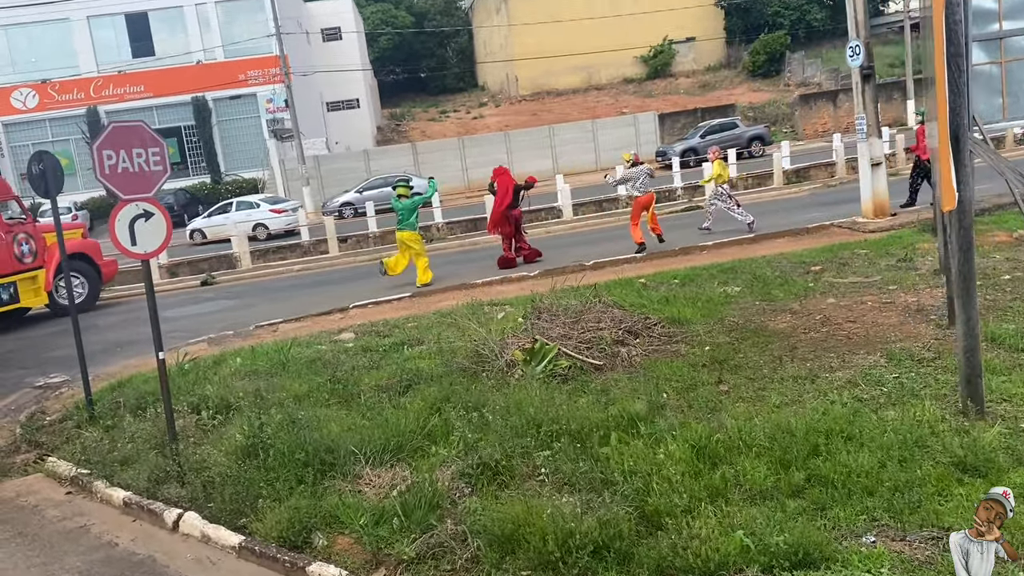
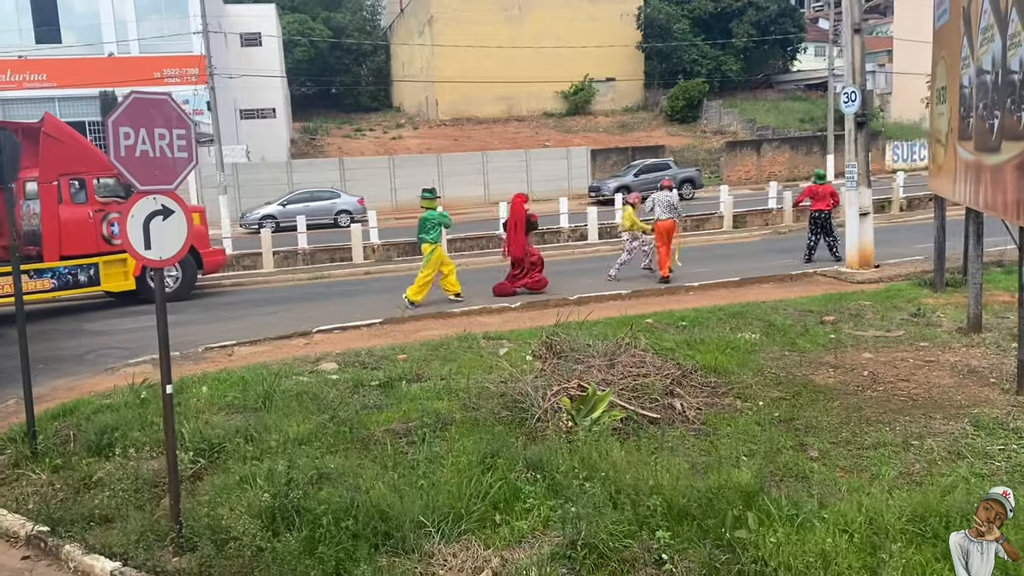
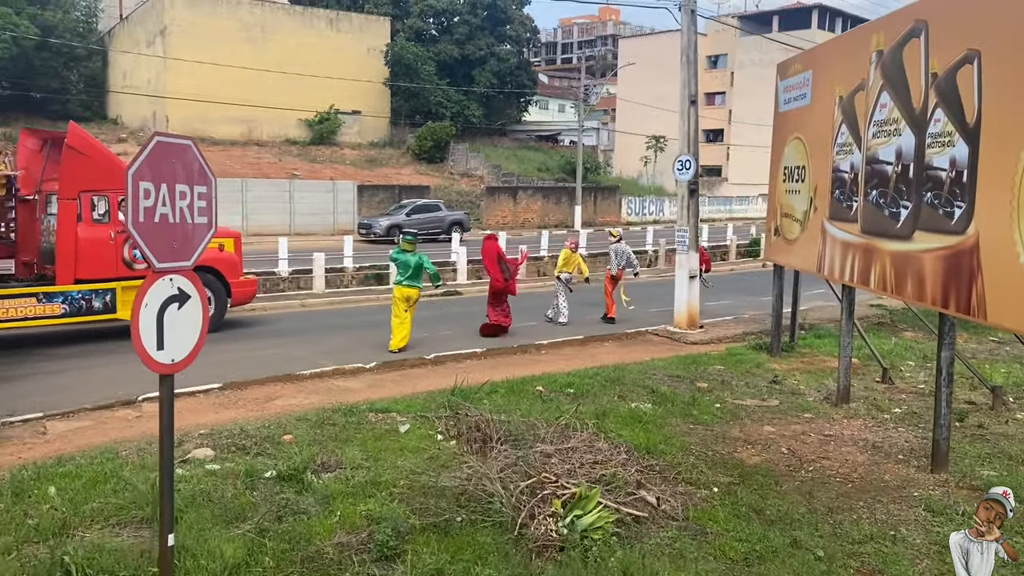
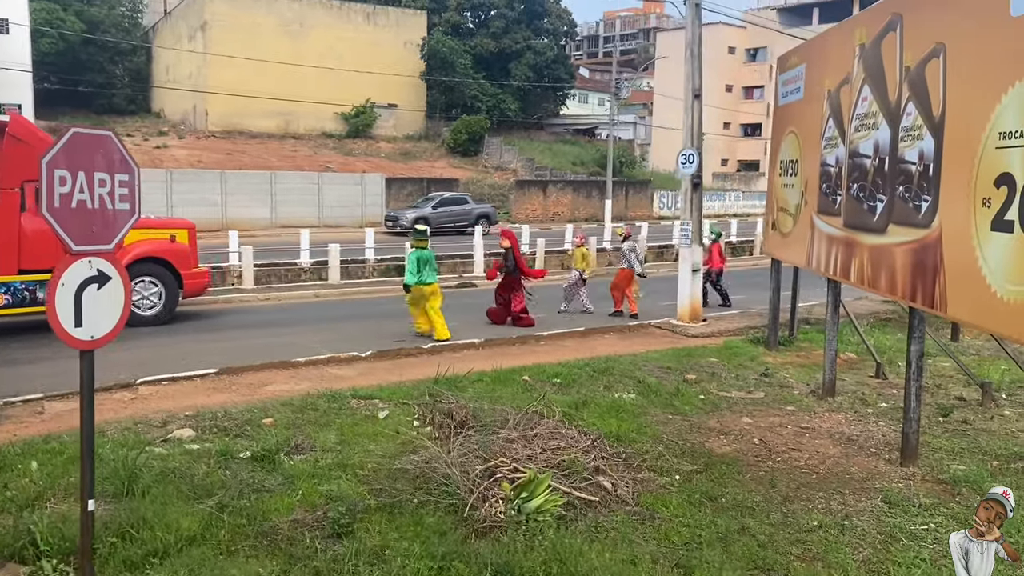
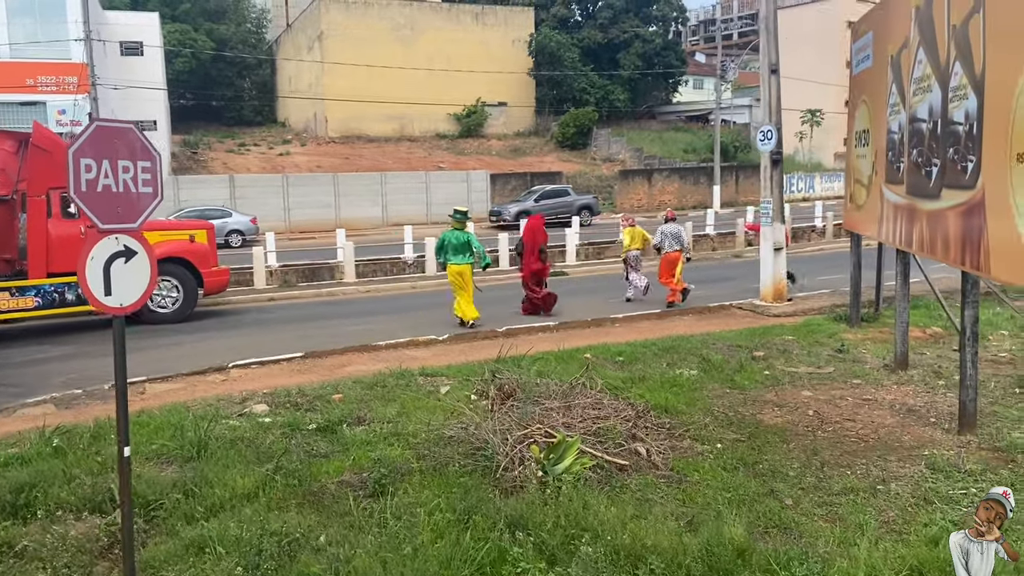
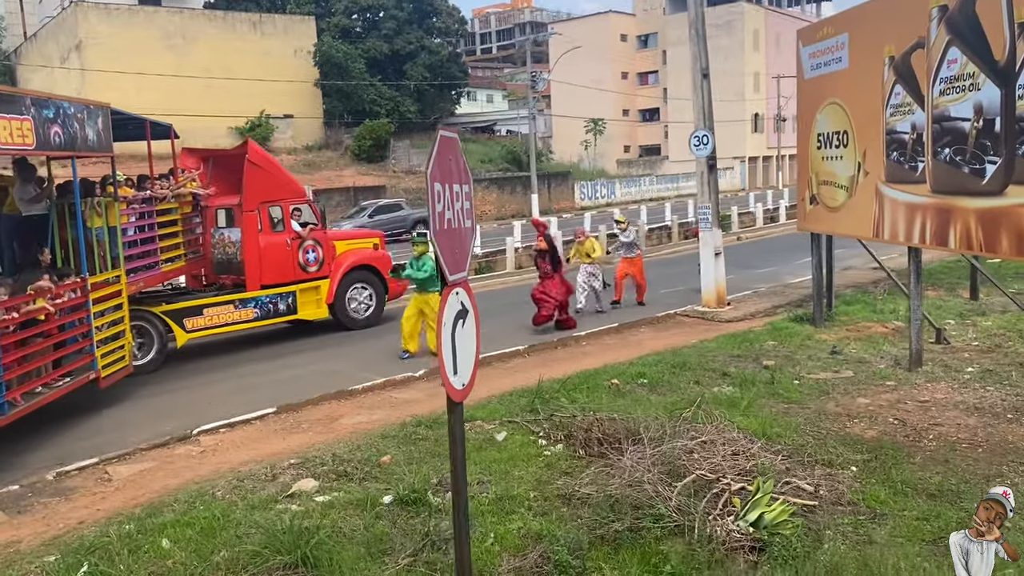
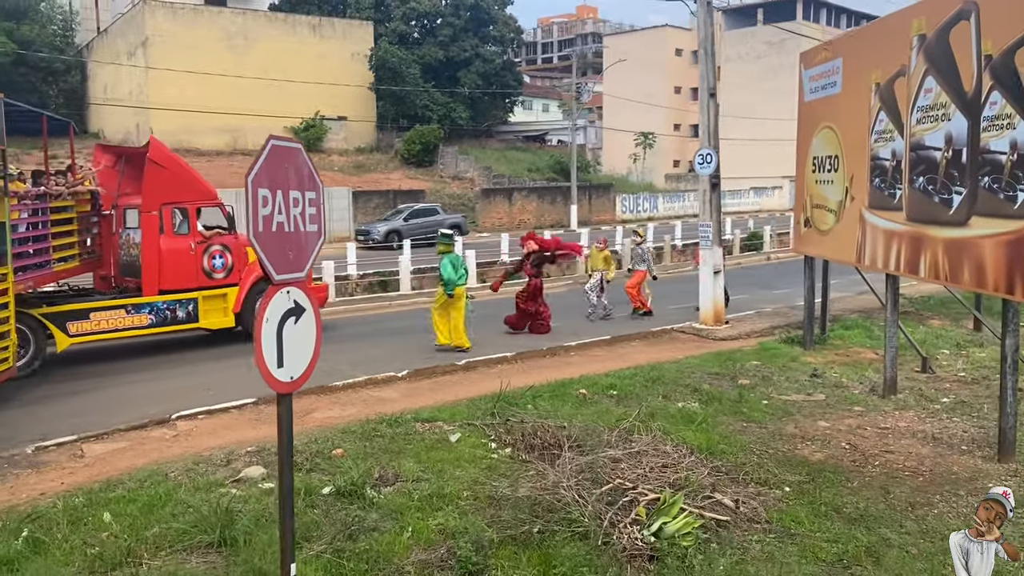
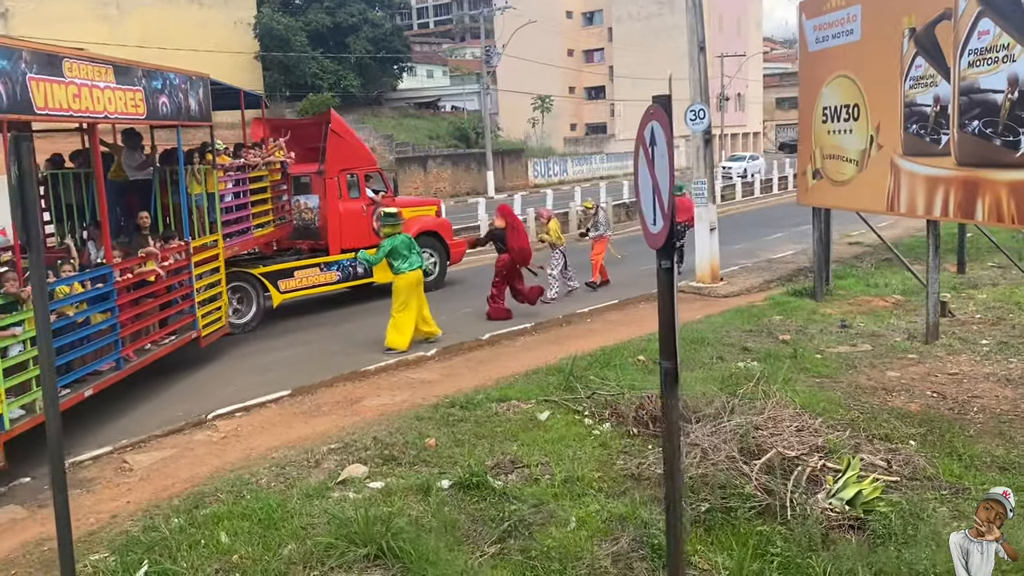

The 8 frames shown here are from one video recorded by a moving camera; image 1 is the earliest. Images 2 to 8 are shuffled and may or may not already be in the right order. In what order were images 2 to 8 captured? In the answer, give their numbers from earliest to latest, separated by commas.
2, 5, 4, 3, 7, 6, 8
